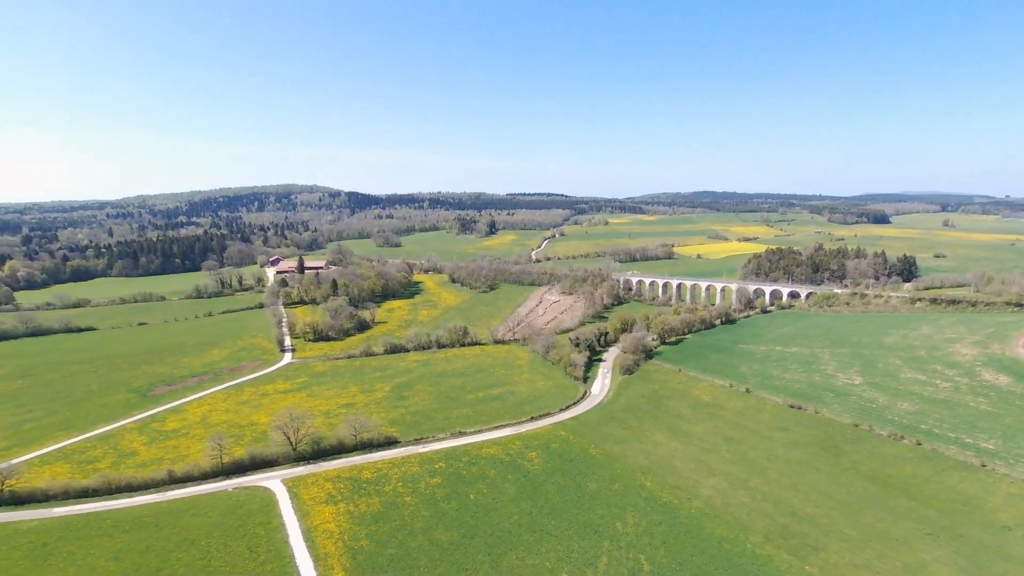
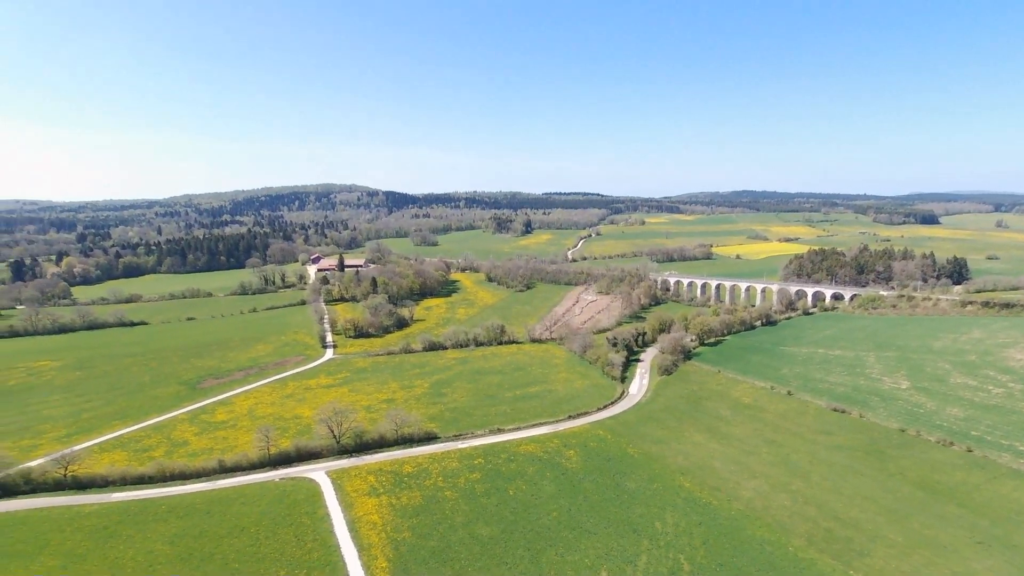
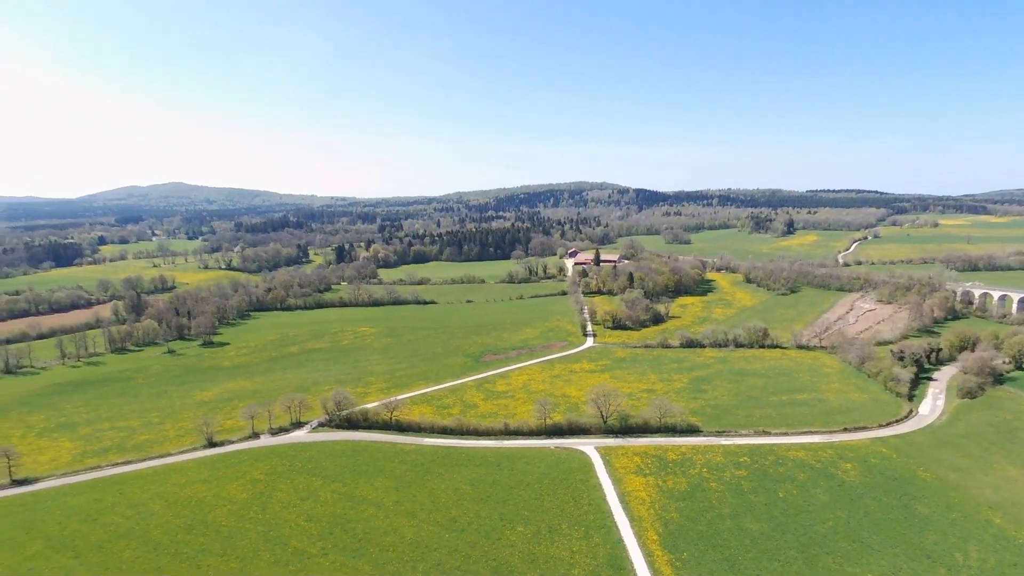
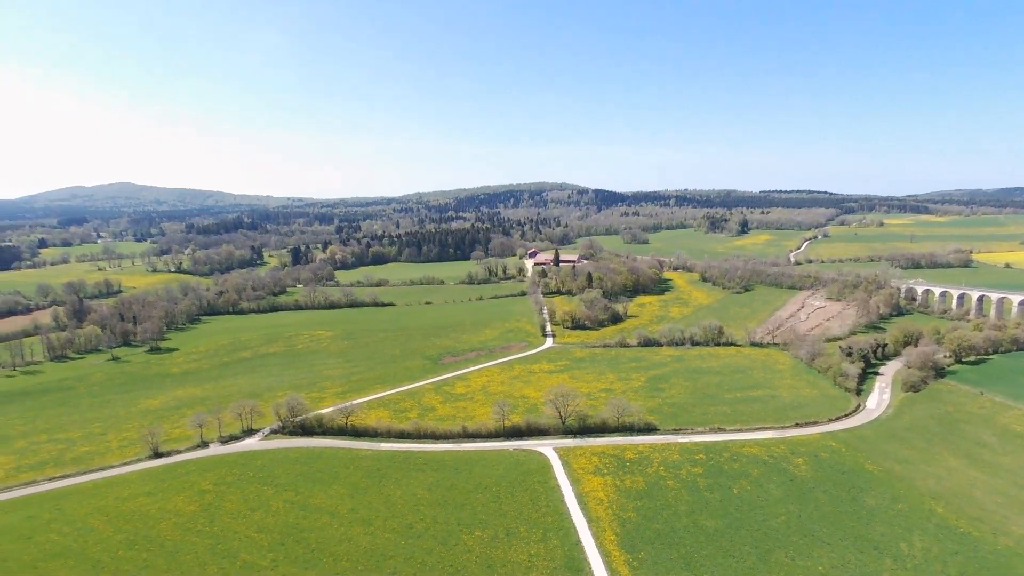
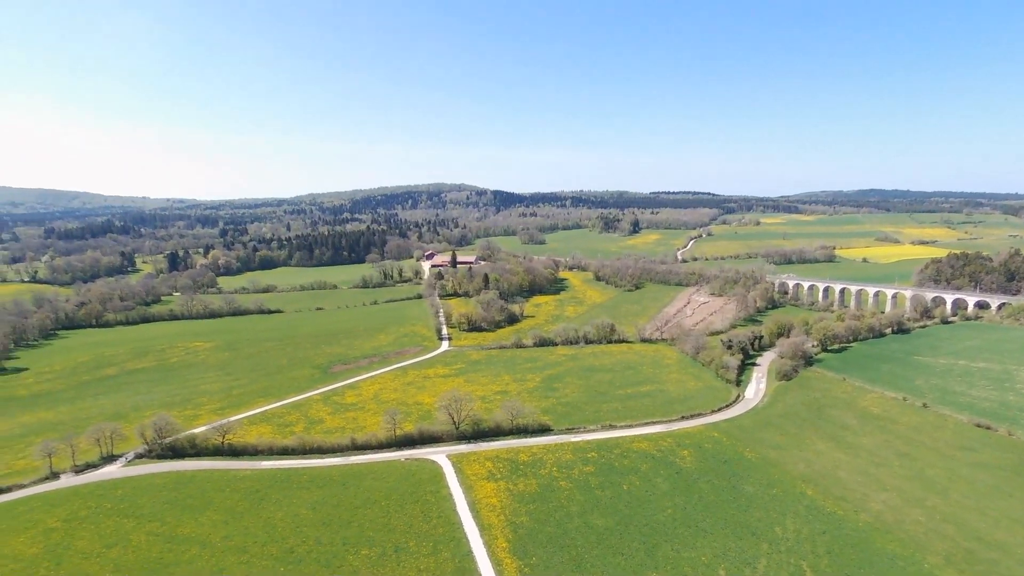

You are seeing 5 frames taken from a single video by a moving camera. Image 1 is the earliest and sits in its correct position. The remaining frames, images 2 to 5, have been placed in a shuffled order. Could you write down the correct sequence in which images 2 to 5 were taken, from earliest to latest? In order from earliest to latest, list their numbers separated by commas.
2, 5, 4, 3
